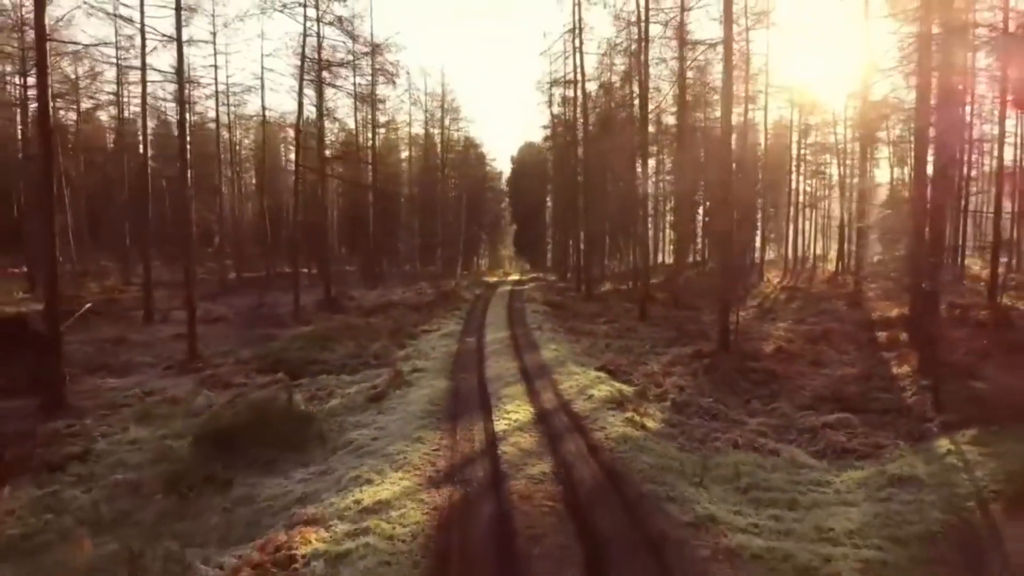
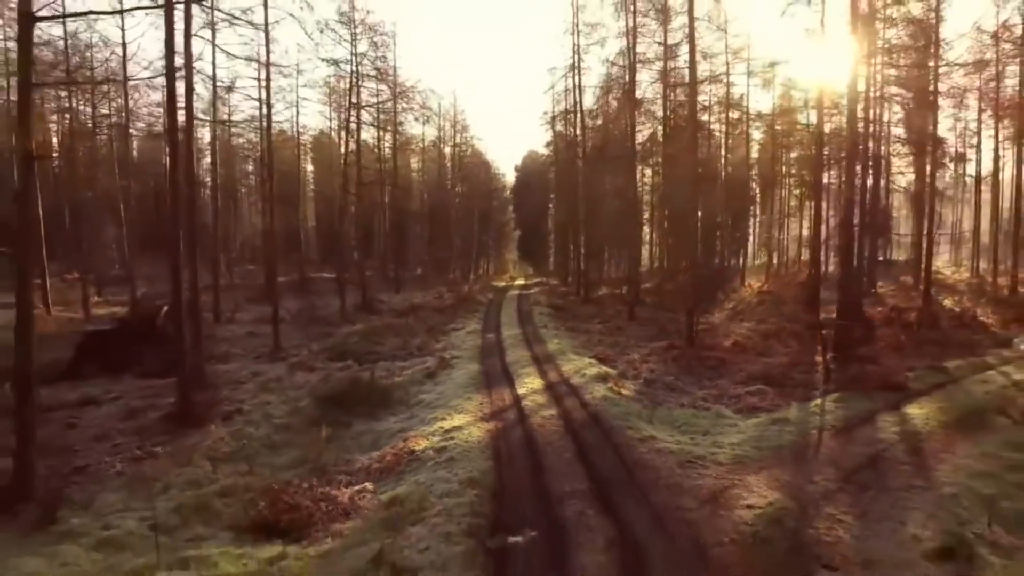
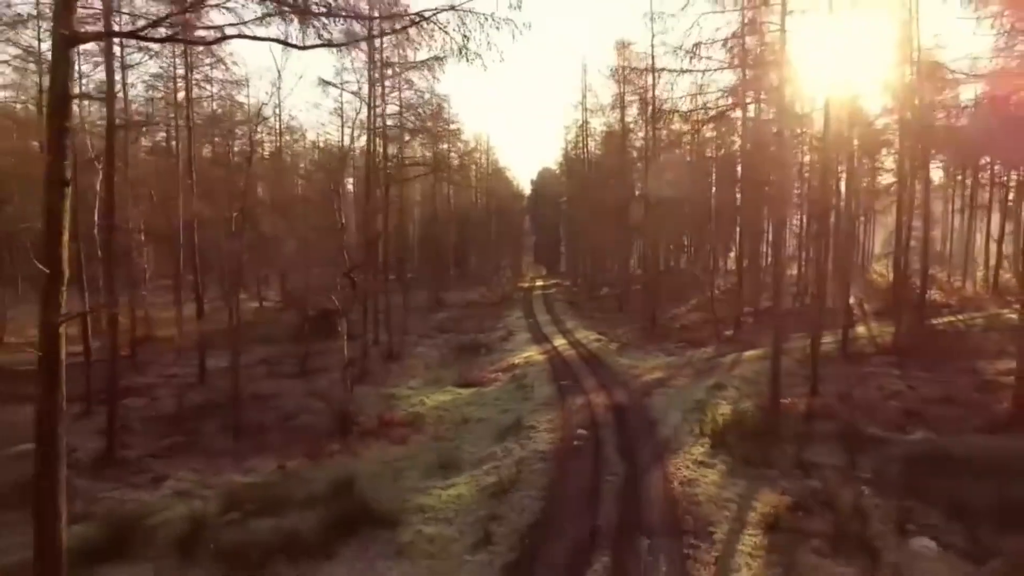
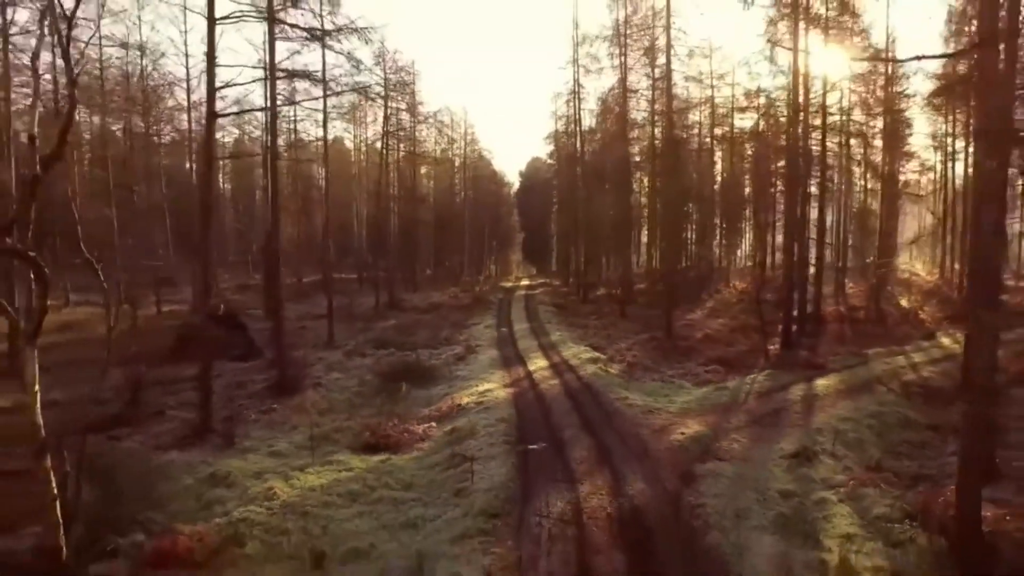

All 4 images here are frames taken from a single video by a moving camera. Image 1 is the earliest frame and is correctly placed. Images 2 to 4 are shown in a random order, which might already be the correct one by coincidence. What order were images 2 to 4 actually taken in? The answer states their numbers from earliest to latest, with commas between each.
2, 4, 3
